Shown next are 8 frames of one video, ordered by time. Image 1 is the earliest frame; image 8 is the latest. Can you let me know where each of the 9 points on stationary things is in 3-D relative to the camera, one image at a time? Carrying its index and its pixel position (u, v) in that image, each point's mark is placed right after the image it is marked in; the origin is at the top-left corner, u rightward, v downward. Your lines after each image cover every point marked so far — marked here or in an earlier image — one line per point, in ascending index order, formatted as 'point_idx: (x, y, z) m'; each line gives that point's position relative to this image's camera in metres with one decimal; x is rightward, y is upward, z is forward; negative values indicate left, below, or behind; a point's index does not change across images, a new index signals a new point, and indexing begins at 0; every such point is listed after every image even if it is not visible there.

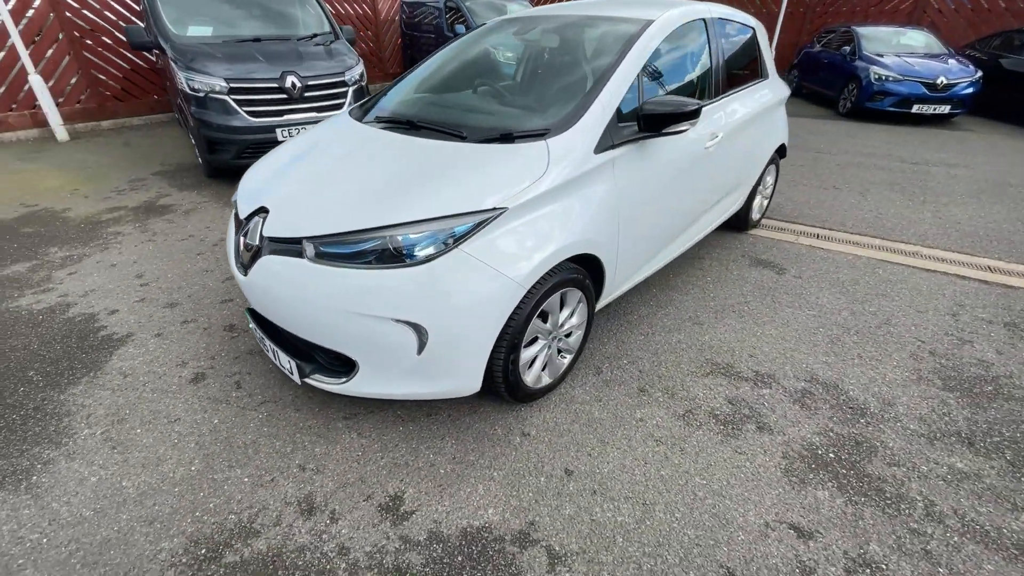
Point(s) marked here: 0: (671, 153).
0: (+0.9, +0.7, +2.6) m
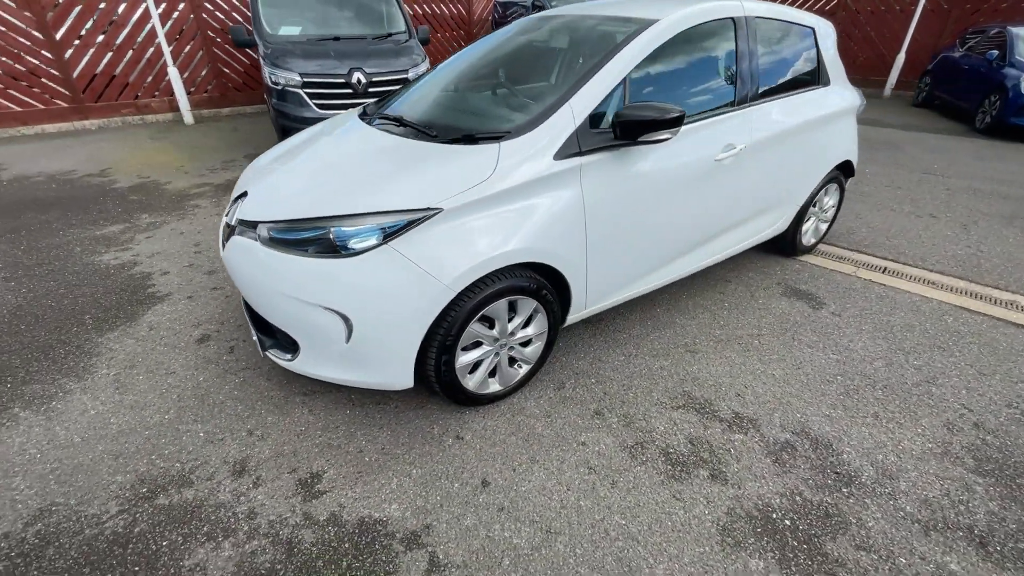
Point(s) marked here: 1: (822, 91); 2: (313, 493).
0: (+0.8, +0.6, +2.4) m
1: (+2.2, +1.4, +3.2) m
2: (-0.8, -0.9, +1.9) m
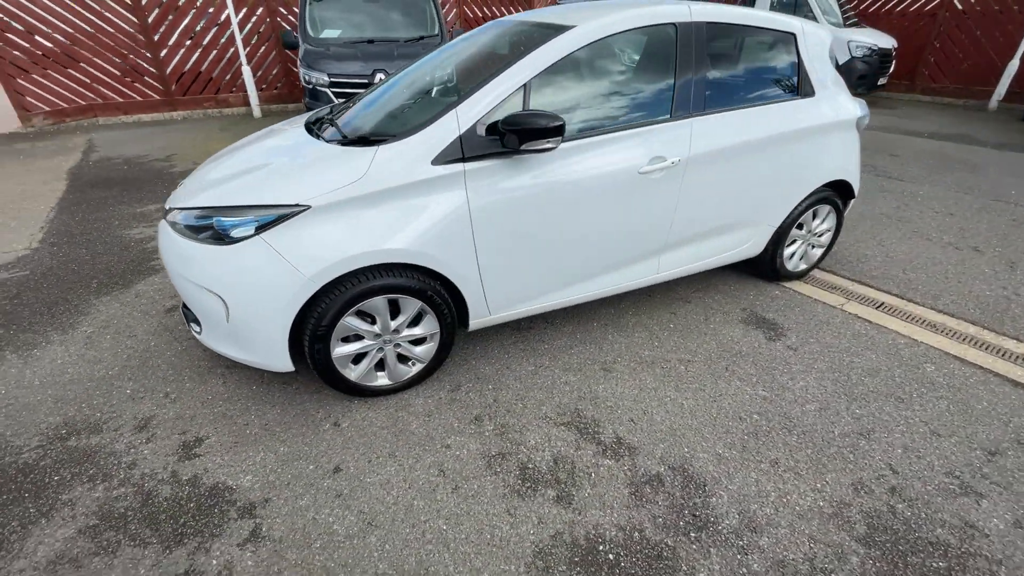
0: (+0.3, +0.6, +2.3) m
1: (+1.9, +1.2, +2.9) m
2: (-1.5, -0.8, +2.1) m
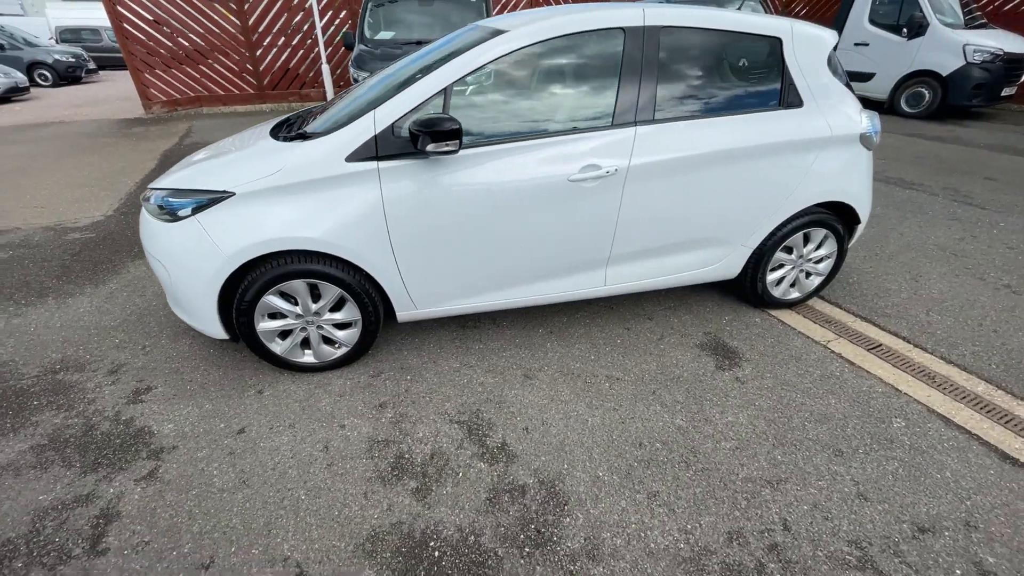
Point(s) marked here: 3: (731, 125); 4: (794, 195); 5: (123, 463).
0: (-0.1, +0.5, +2.3) m
1: (+1.6, +1.1, +2.7) m
2: (-2.1, -0.6, +2.4) m
3: (+1.3, +1.0, +2.6) m
4: (+1.8, +0.6, +2.8) m
5: (-1.8, -0.8, +2.1) m
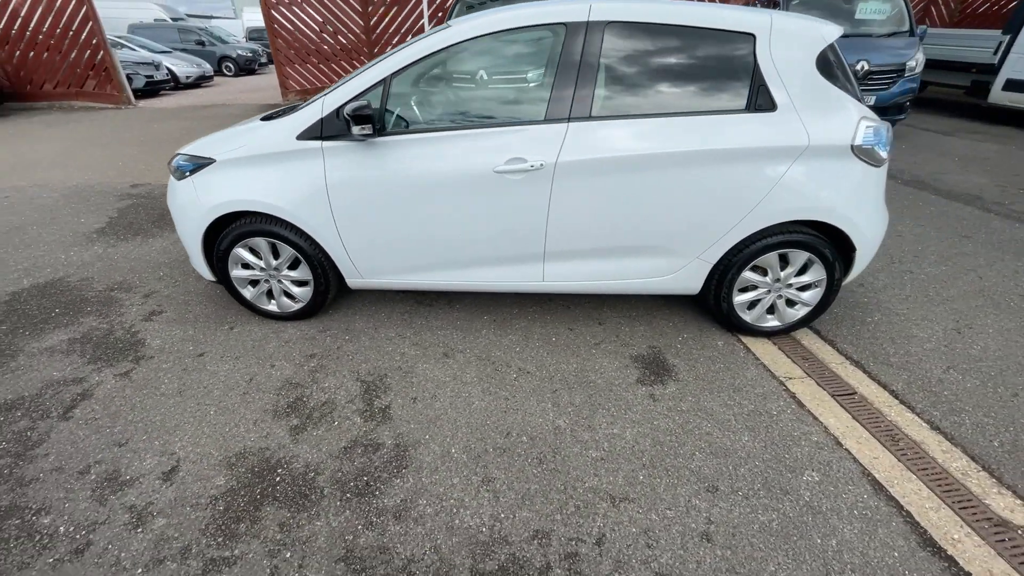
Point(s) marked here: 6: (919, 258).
0: (-0.5, +0.7, +2.5) m
1: (+1.3, +0.9, +2.4) m
2: (-2.5, -0.2, +3.1) m
3: (+1.0, +0.9, +2.5) m
4: (+1.4, +0.5, +2.5) m
5: (-2.4, -0.4, +2.7) m
6: (+3.6, +0.3, +3.9) m
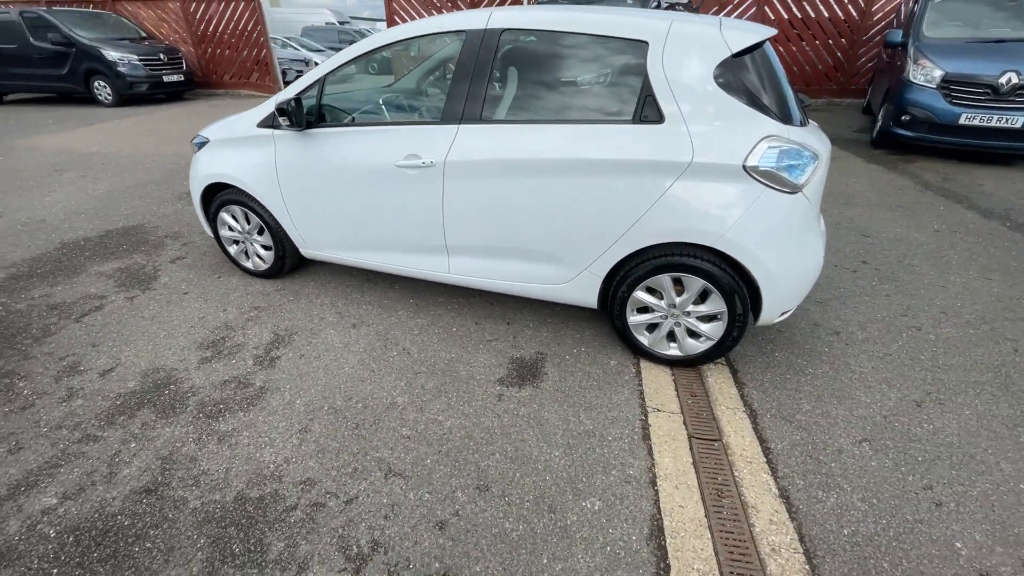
0: (-1.1, +0.8, +2.9) m
1: (+0.7, +0.8, +2.3) m
2: (-3.0, +0.2, +3.9) m
3: (+0.3, +0.8, +2.4) m
4: (+0.7, +0.3, +2.4) m
5: (-3.0, 0.0, +3.5) m
6: (+3.1, -0.2, +3.2) m
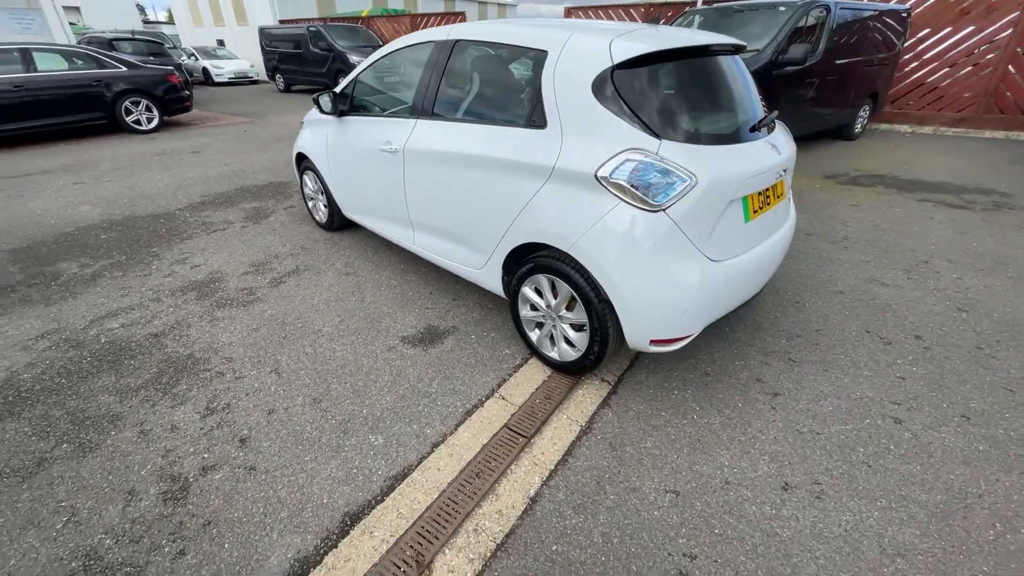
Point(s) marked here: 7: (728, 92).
0: (-1.3, +1.2, +3.7) m
1: (+0.1, +0.9, +2.5) m
2: (-2.8, +1.0, +5.4) m
3: (-0.2, +0.9, +2.7) m
4: (+0.1, +0.4, +2.5) m
5: (-3.0, +0.8, +5.0) m
6: (+2.4, -0.7, +2.4) m
7: (+1.3, +1.2, +2.6) m
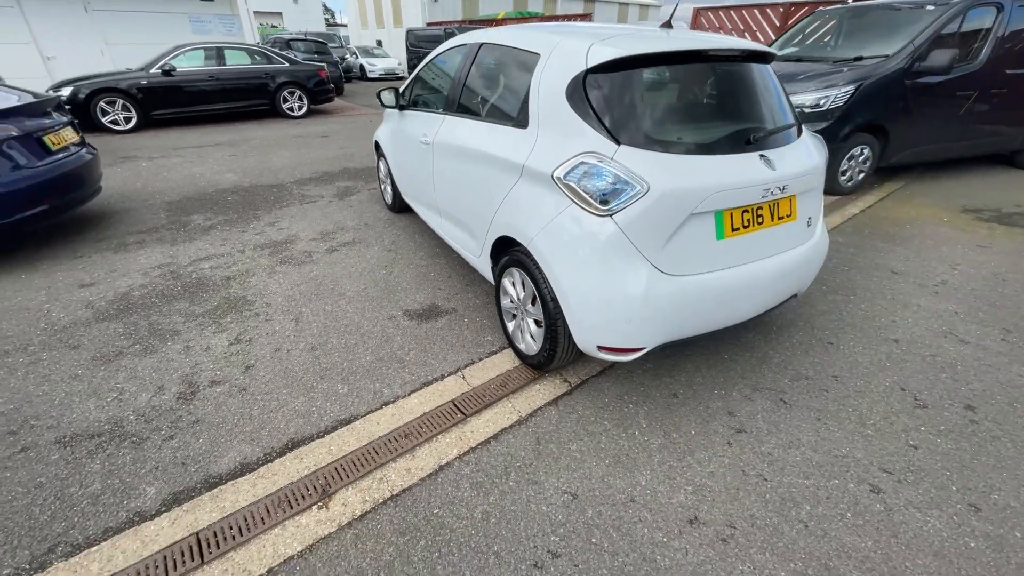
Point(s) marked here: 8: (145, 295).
0: (-0.9, +1.4, +4.1) m
1: (0.0, +0.9, +2.6) m
2: (-2.0, +1.4, +6.1) m
3: (-0.1, +1.0, +2.9) m
4: (0.0, +0.4, +2.7) m
5: (-2.3, +1.2, +5.8) m
6: (+2.0, -1.0, +2.0) m
7: (+1.2, +1.0, +2.4) m
8: (-2.9, -0.1, +3.6) m
